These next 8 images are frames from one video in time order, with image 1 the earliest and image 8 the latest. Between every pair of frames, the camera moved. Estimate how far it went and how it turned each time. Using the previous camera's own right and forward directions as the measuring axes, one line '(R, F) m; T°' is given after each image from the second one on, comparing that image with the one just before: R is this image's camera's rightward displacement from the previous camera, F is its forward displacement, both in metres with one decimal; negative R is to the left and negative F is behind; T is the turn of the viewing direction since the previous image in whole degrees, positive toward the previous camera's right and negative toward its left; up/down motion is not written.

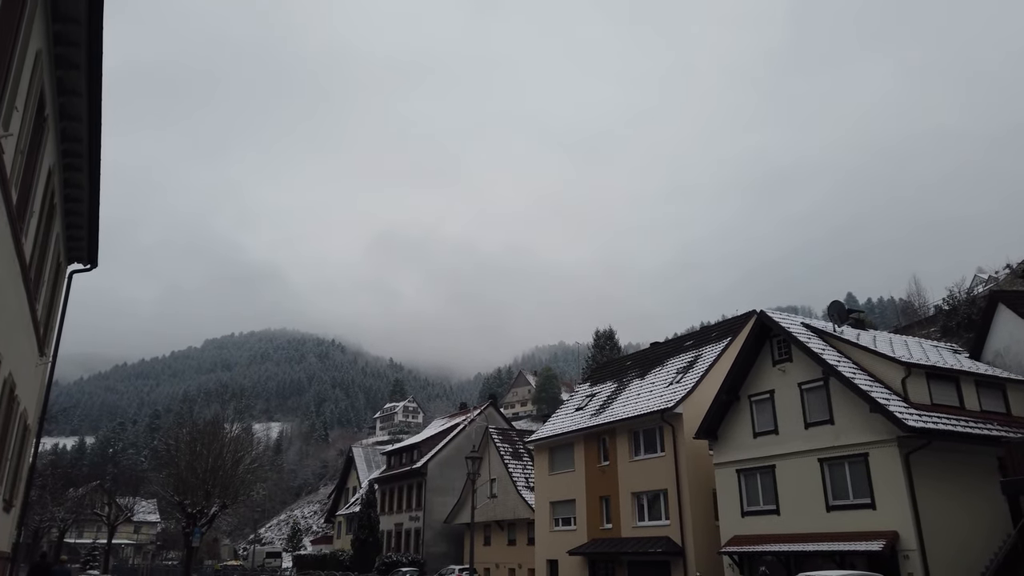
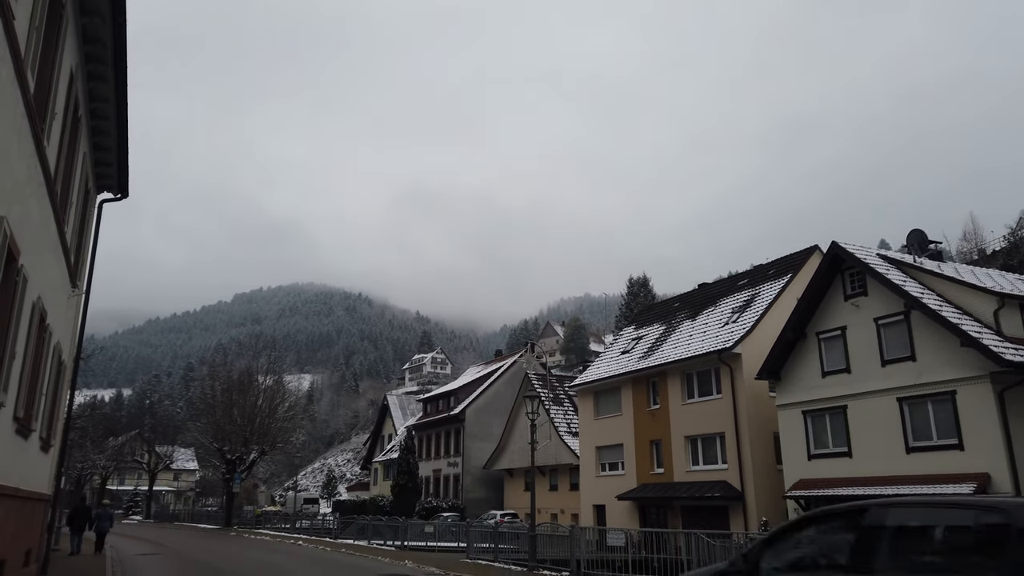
(-0.9, +1.5) m; -2°
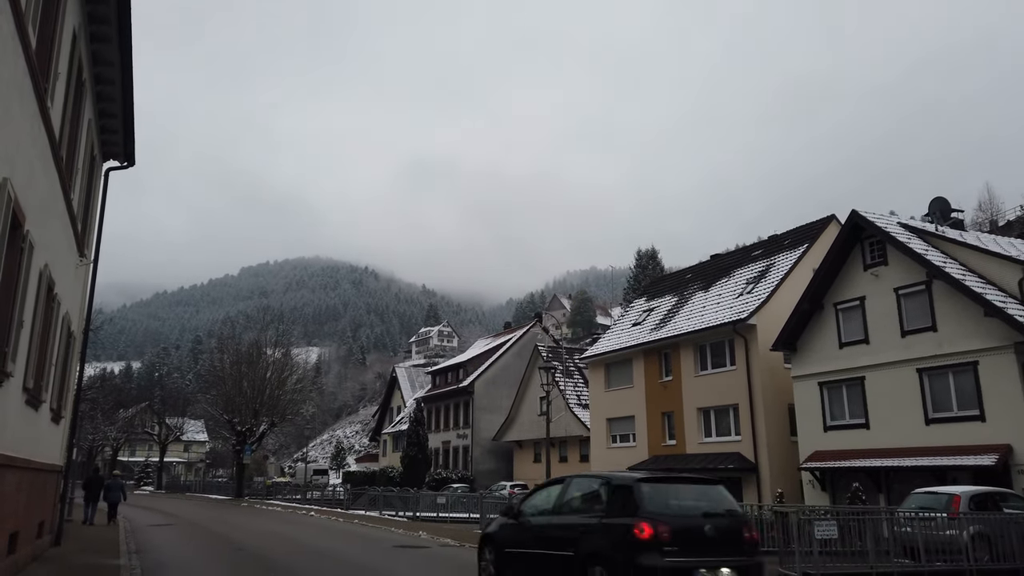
(-0.2, +0.4) m; 0°
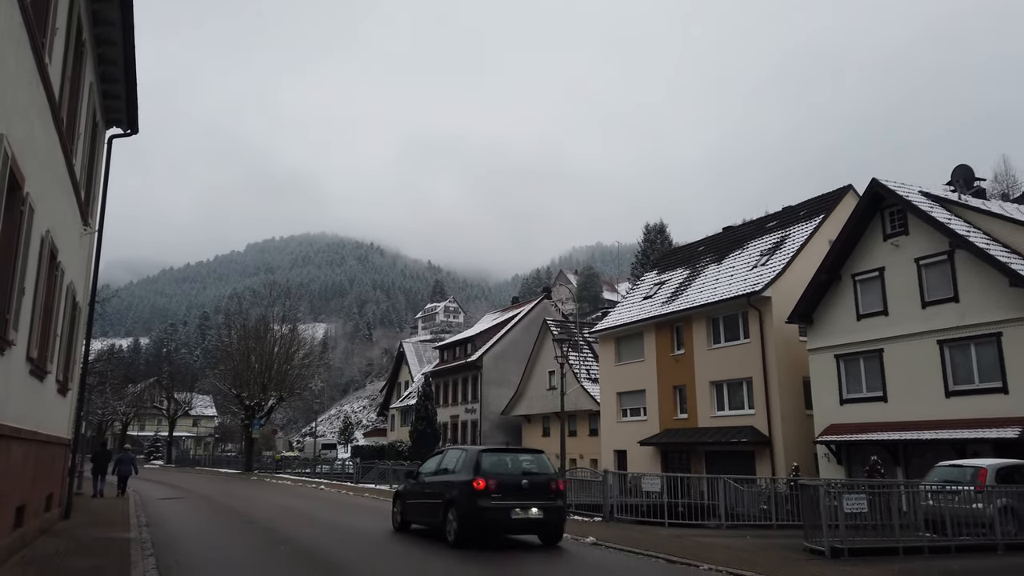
(-0.2, +0.4) m; 0°
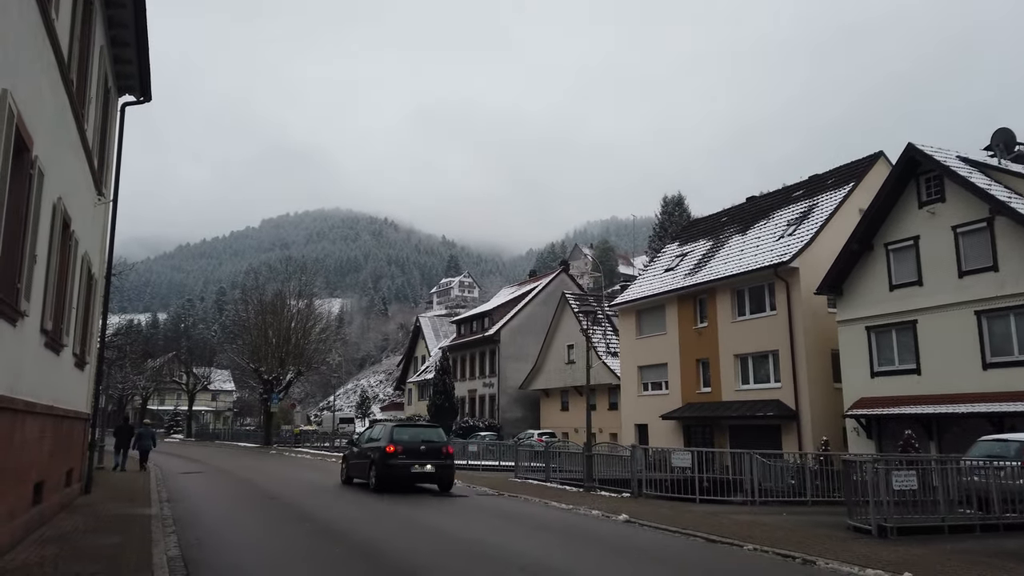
(-0.2, +0.5) m; -1°
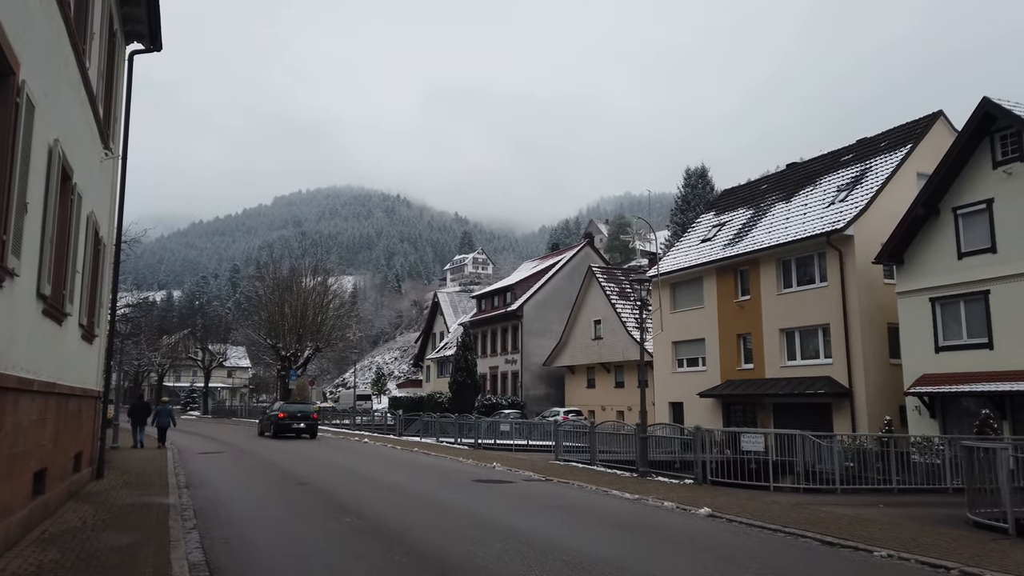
(-0.7, +1.5) m; -1°
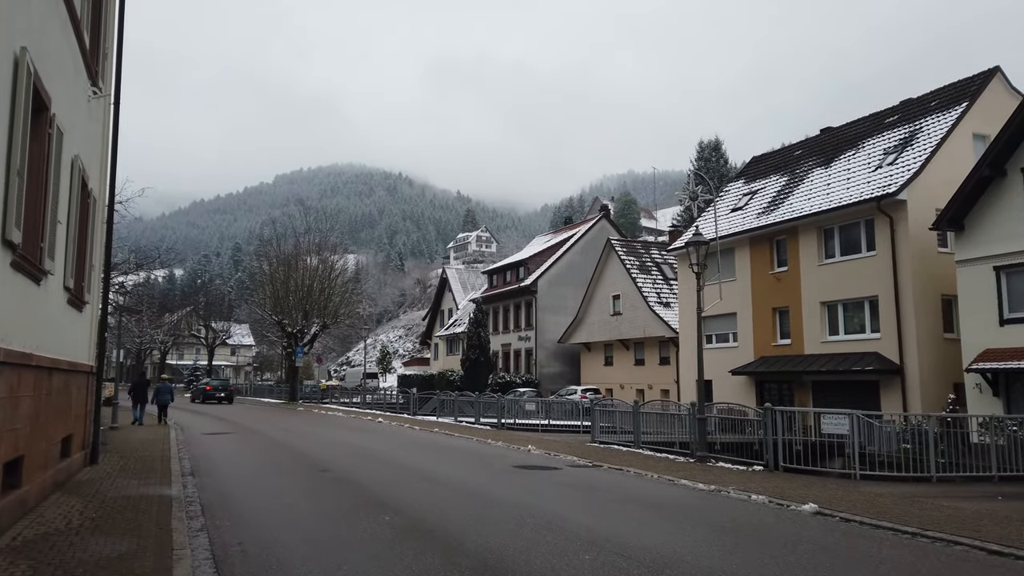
(-0.7, +1.7) m; 0°
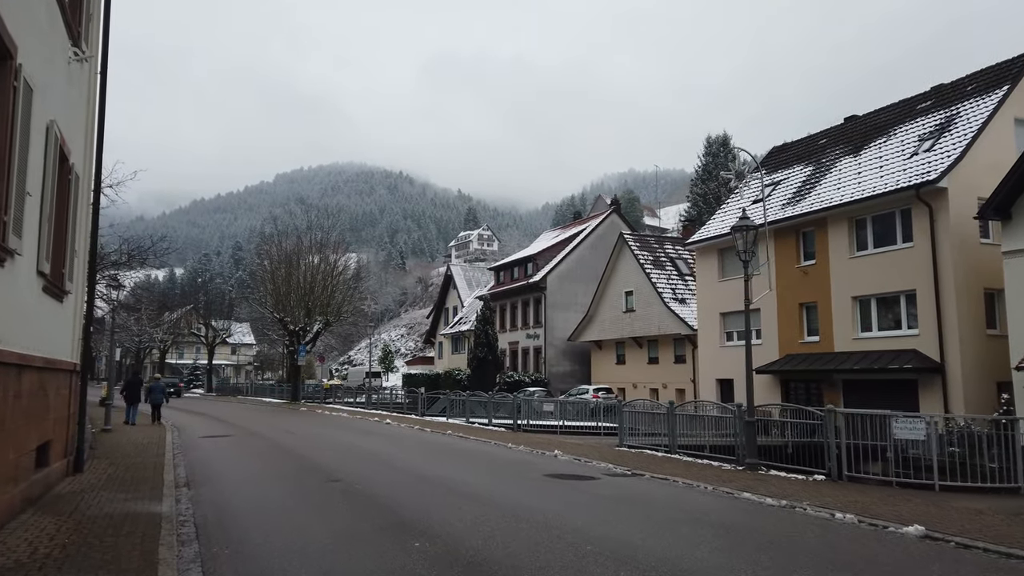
(-0.5, +1.3) m; 0°
